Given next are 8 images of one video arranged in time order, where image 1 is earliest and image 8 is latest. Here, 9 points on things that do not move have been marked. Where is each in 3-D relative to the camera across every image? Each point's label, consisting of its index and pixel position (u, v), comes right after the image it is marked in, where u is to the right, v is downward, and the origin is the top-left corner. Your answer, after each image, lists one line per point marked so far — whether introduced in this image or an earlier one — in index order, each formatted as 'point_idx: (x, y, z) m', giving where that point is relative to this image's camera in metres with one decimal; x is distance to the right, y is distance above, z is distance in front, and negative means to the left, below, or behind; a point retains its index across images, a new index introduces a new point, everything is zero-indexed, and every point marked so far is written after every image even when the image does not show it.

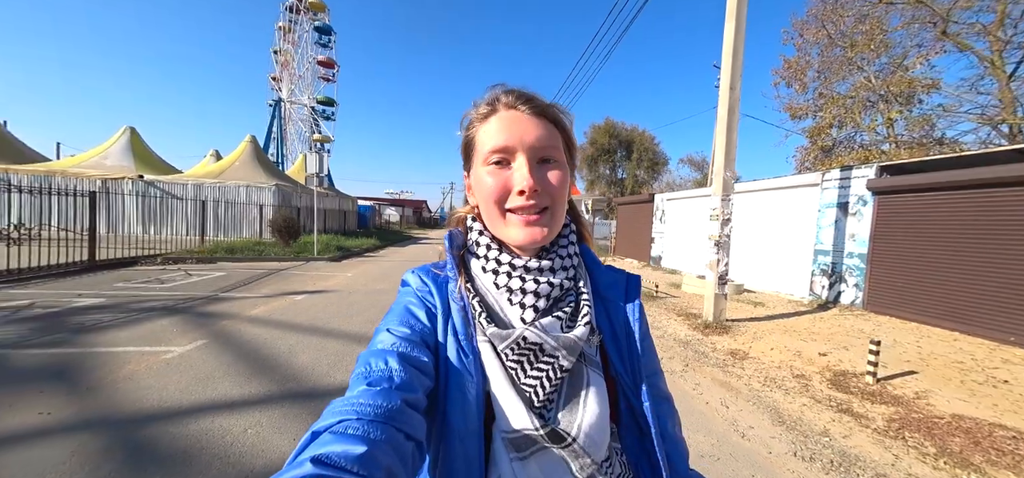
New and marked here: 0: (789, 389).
0: (+3.4, -1.9, +4.2) m
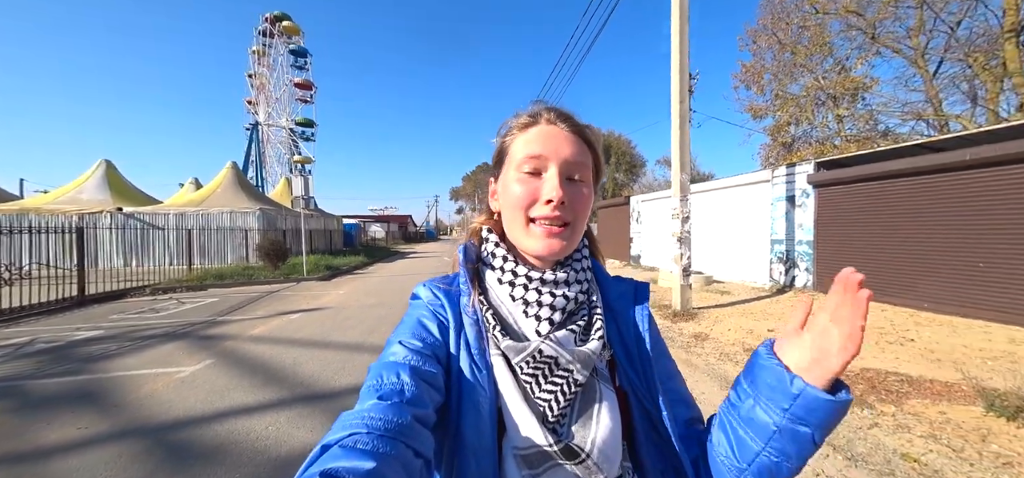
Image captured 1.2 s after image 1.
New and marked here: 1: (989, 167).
0: (+3.3, -1.8, +4.8) m
1: (+8.3, +1.3, +5.8) m
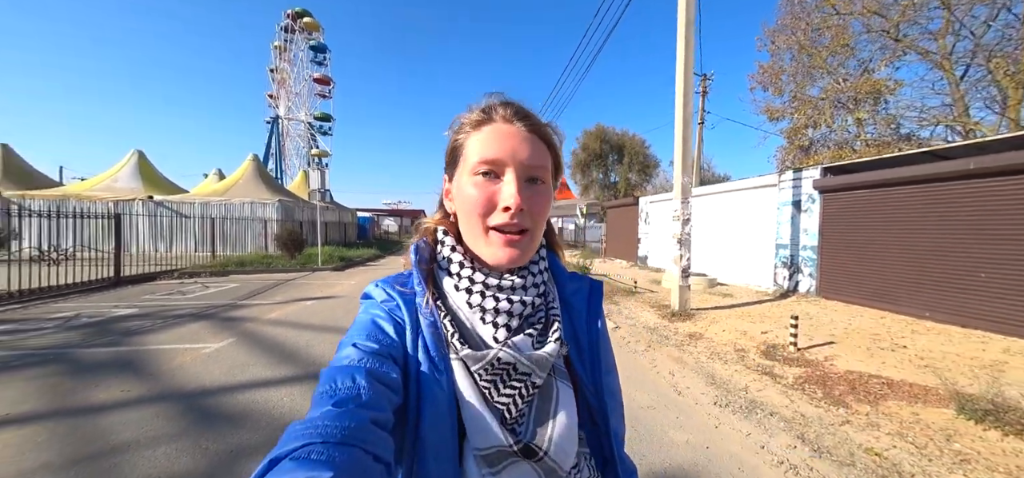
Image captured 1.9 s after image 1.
0: (+3.2, -1.8, +5.0) m
1: (+8.3, +1.1, +5.8) m
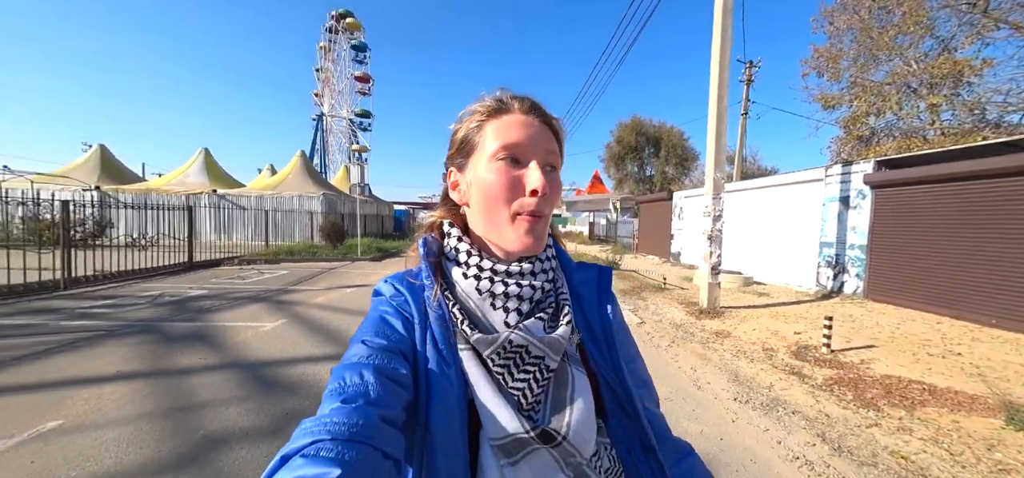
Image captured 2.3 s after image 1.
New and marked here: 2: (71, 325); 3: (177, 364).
0: (+3.6, -1.8, +4.9) m
1: (+8.8, +1.0, +5.2) m
2: (-7.9, -1.5, +6.0) m
3: (-4.5, -1.7, +4.5) m
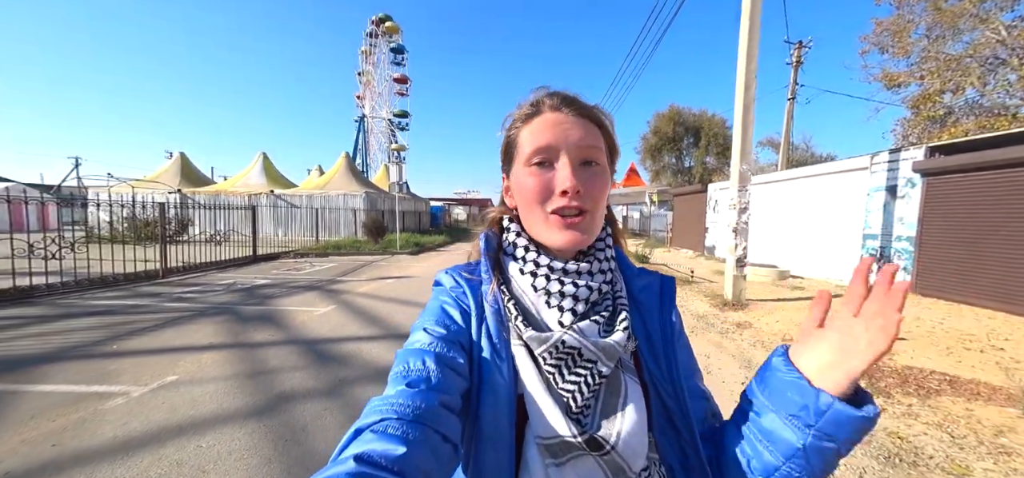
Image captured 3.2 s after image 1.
0: (+3.9, -1.6, +5.0) m
1: (+9.1, +1.2, +4.7) m
2: (-7.4, -1.4, +7.2) m
3: (-4.2, -1.6, +5.4) m
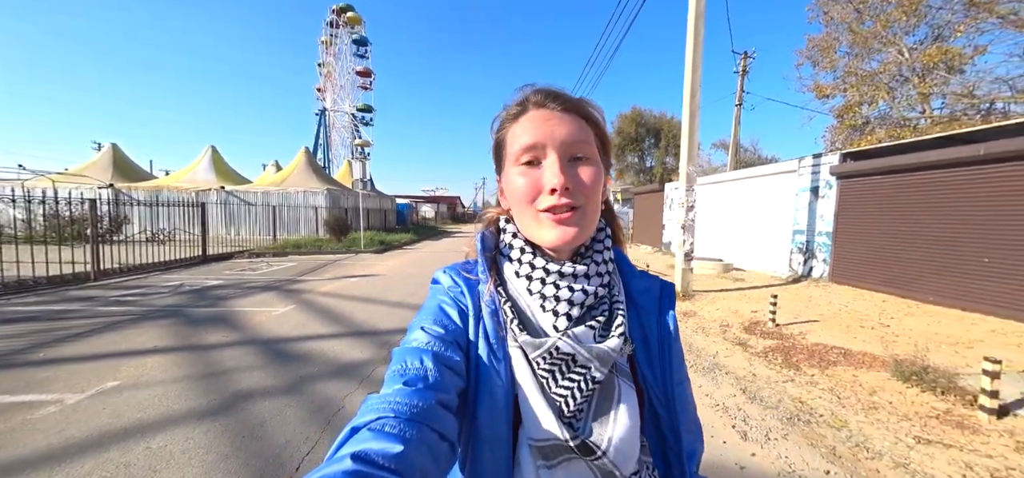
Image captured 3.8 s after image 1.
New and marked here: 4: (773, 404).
0: (+3.3, -1.6, +5.6) m
1: (+8.5, +1.3, +5.7) m
2: (-8.1, -1.4, +6.7) m
3: (-4.8, -1.6, +5.2) m
4: (+2.7, -1.7, +3.5) m
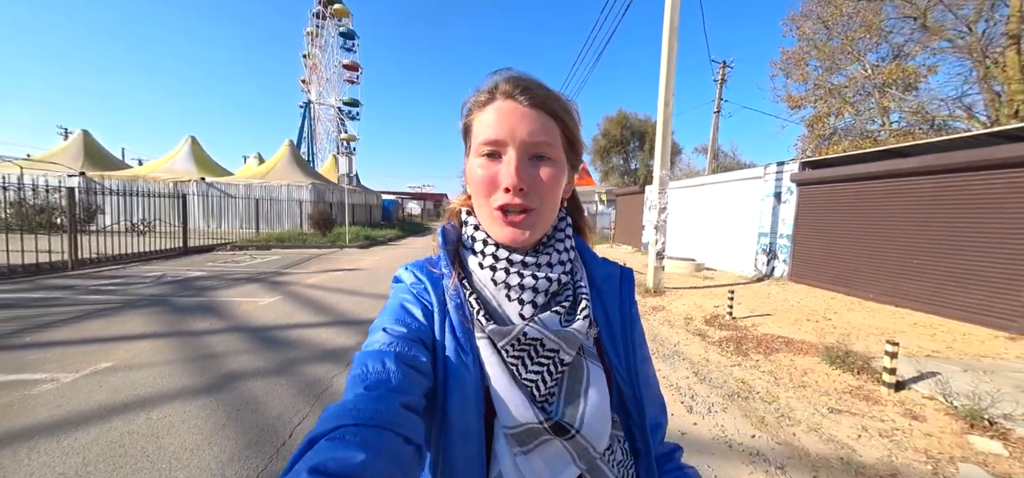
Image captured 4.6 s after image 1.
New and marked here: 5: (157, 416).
0: (+2.9, -1.5, +6.0) m
1: (+8.1, +1.2, +6.3) m
2: (-8.5, -1.2, +6.8) m
3: (-5.1, -1.4, +5.4) m
4: (+2.4, -1.7, +3.9) m
5: (-3.3, -1.6, +3.1) m
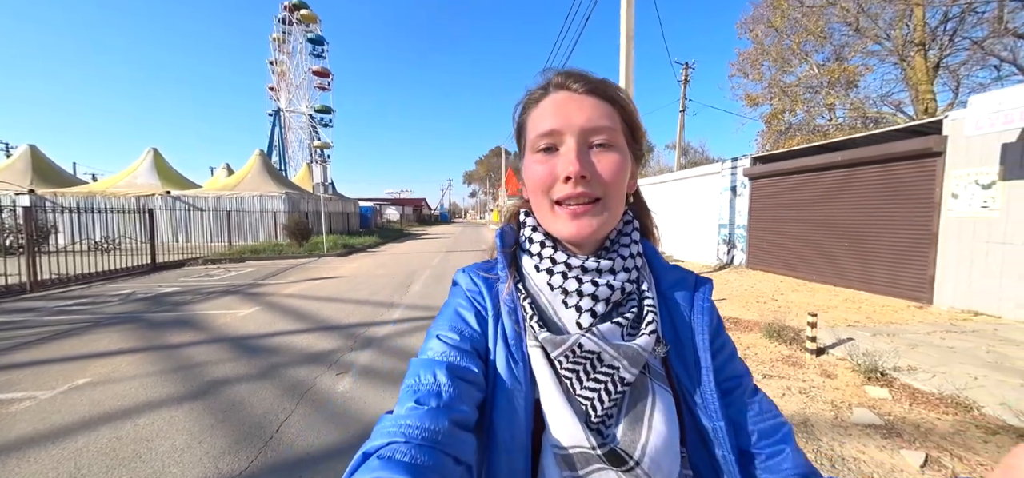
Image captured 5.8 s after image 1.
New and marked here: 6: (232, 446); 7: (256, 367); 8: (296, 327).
0: (+2.5, -1.4, +6.5) m
1: (+7.5, +1.6, +7.1) m
2: (-9.0, -1.6, +6.6) m
3: (-5.5, -1.6, +5.4) m
4: (+2.1, -1.6, +4.4) m
5: (-3.6, -1.8, +3.2) m
6: (-2.4, -1.8, +2.9) m
7: (-3.4, -1.7, +4.5) m
8: (-4.1, -1.6, +6.2) m
